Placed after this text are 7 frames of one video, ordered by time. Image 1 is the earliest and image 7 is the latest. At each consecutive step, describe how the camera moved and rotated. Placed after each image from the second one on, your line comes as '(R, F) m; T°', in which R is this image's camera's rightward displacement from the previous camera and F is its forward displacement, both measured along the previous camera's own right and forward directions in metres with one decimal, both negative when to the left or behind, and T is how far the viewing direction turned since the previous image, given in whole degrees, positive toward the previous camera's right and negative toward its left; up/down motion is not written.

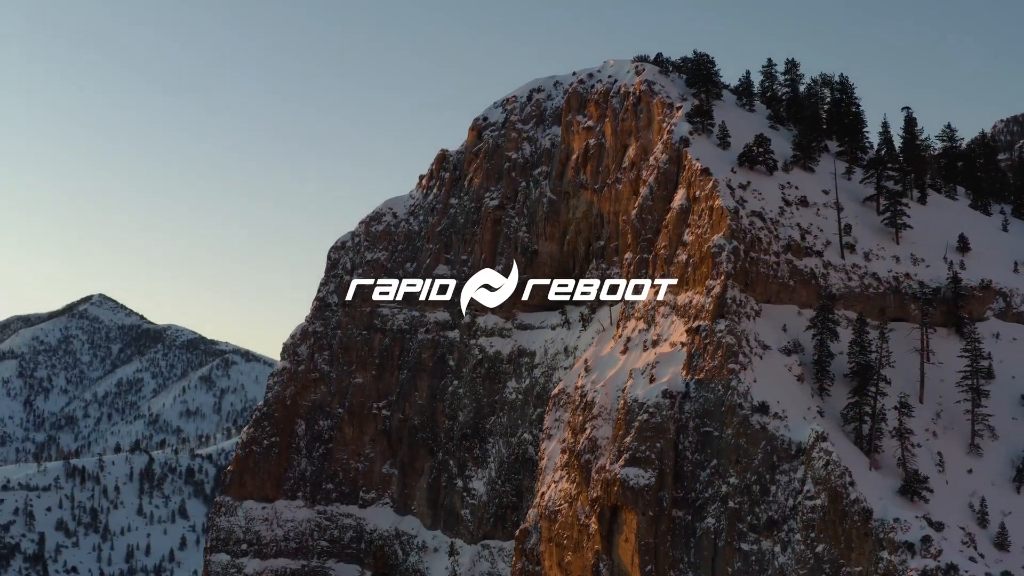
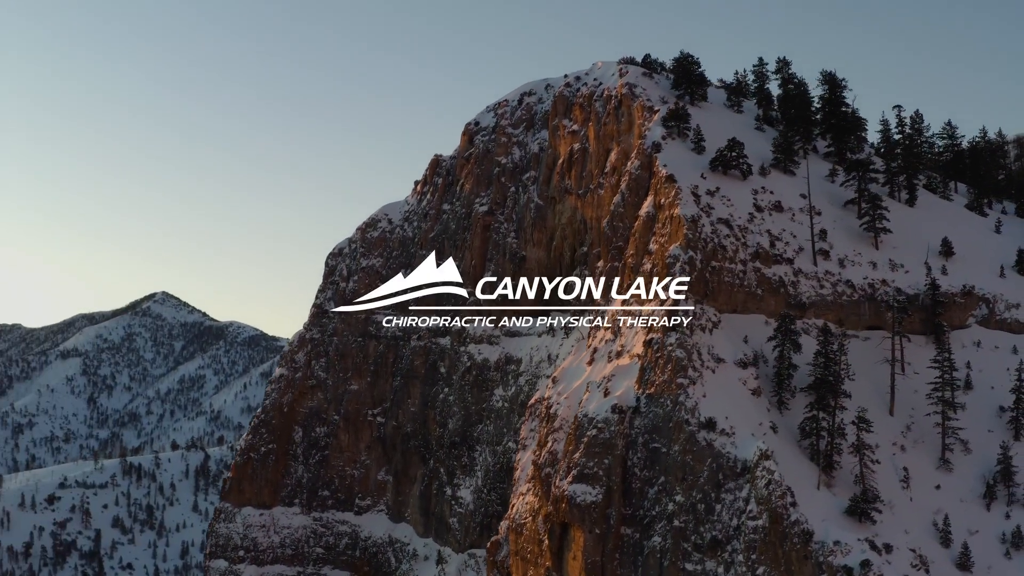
(+5.9, +1.0) m; -3°
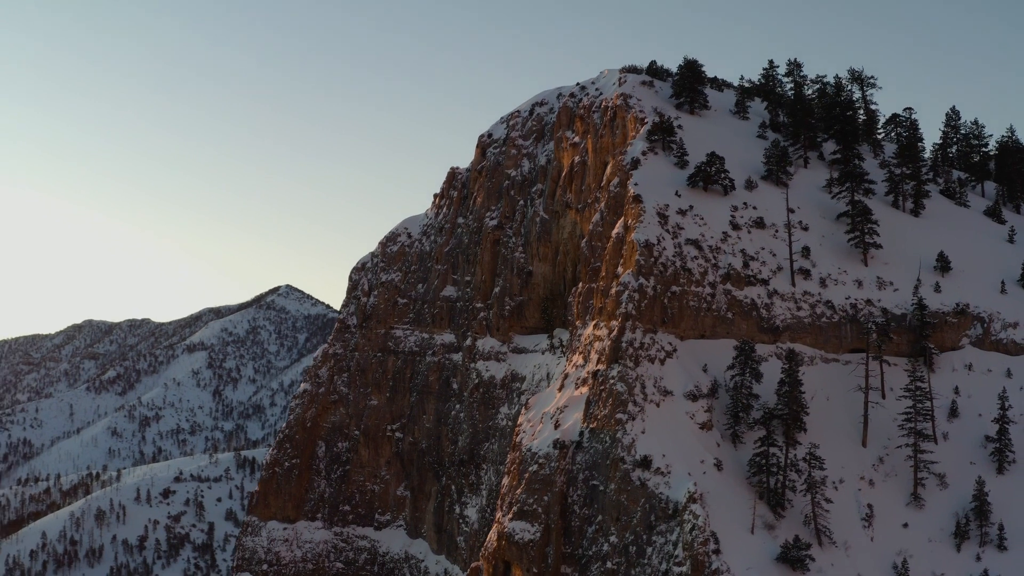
(+9.2, +1.7) m; -6°
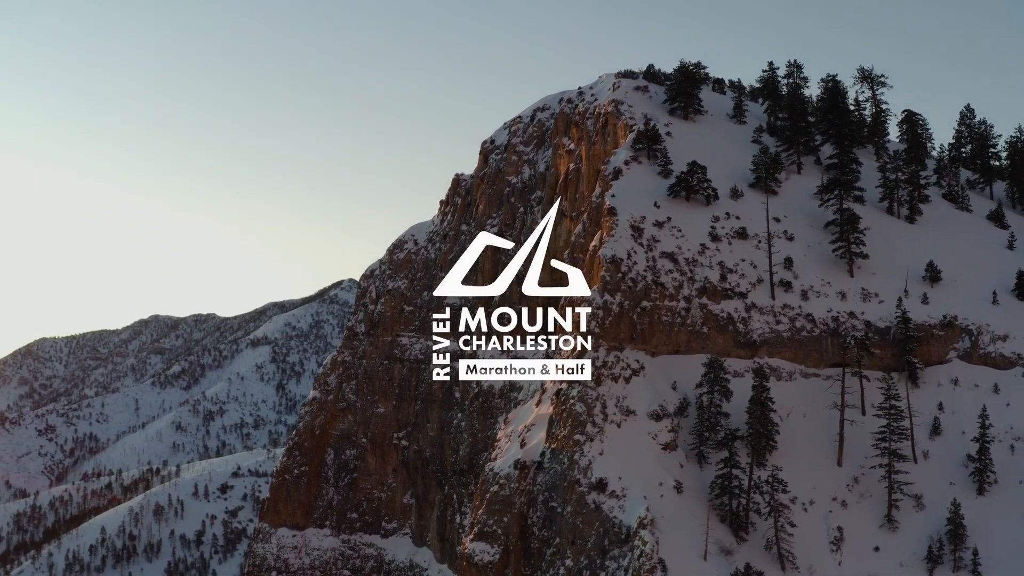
(+5.1, +0.8) m; -3°
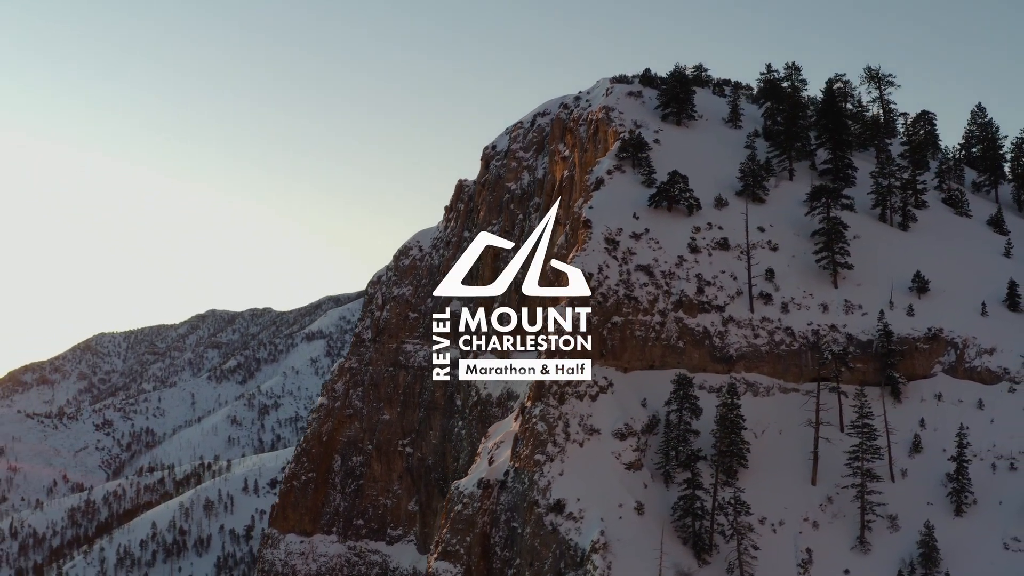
(+4.5, +0.7) m; -3°
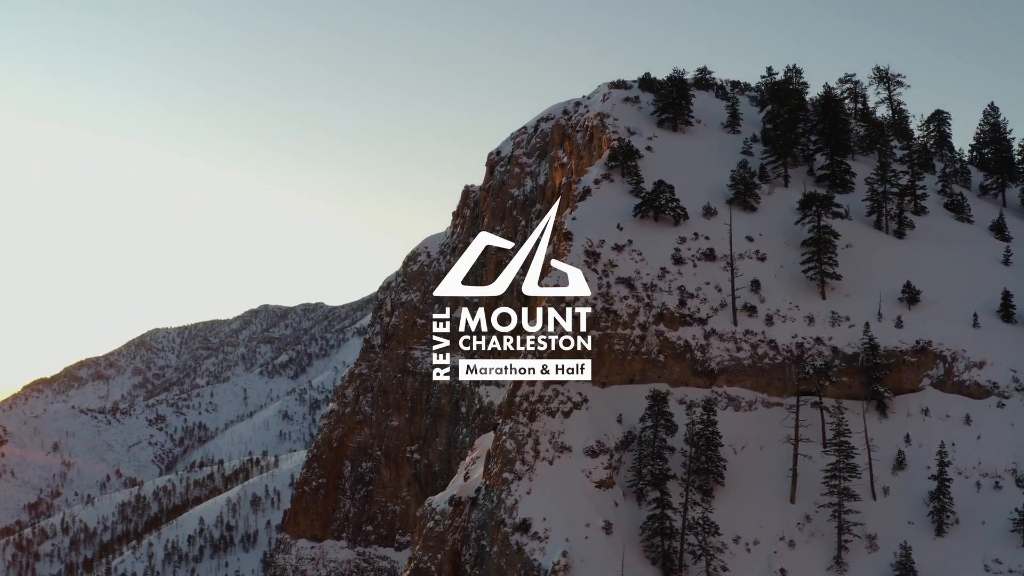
(+3.9, +0.5) m; -3°
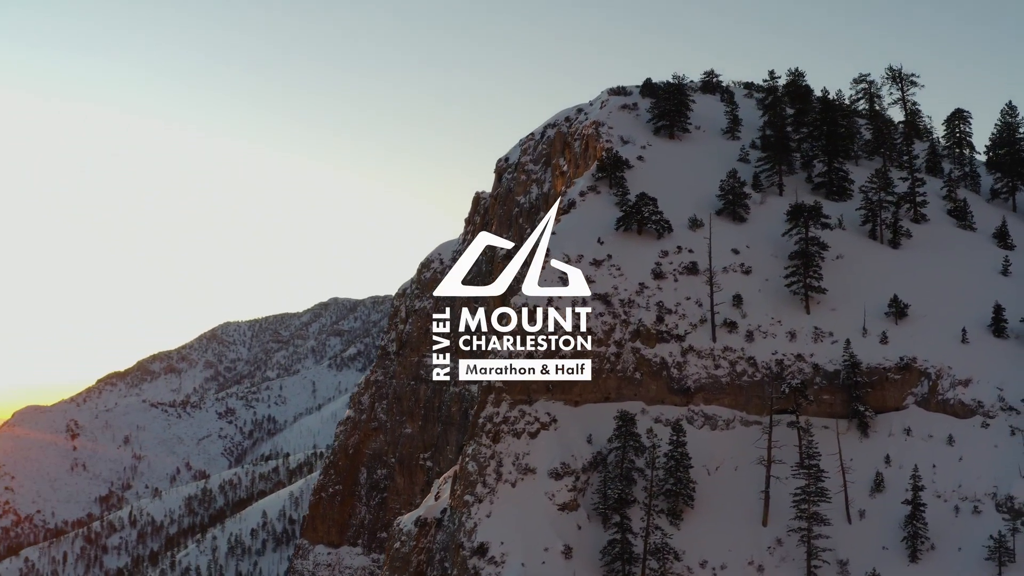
(+5.1, +0.6) m; -3°
